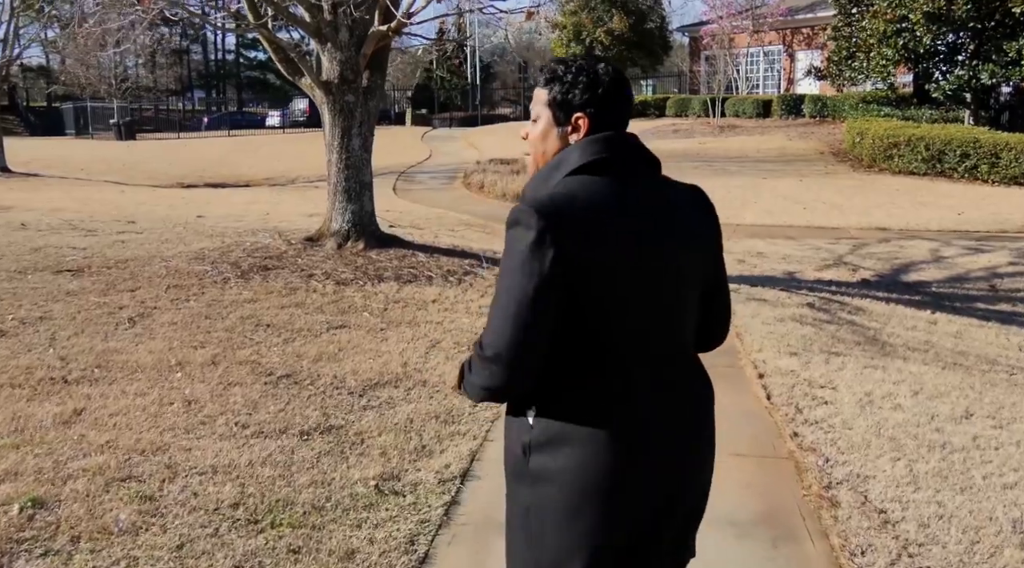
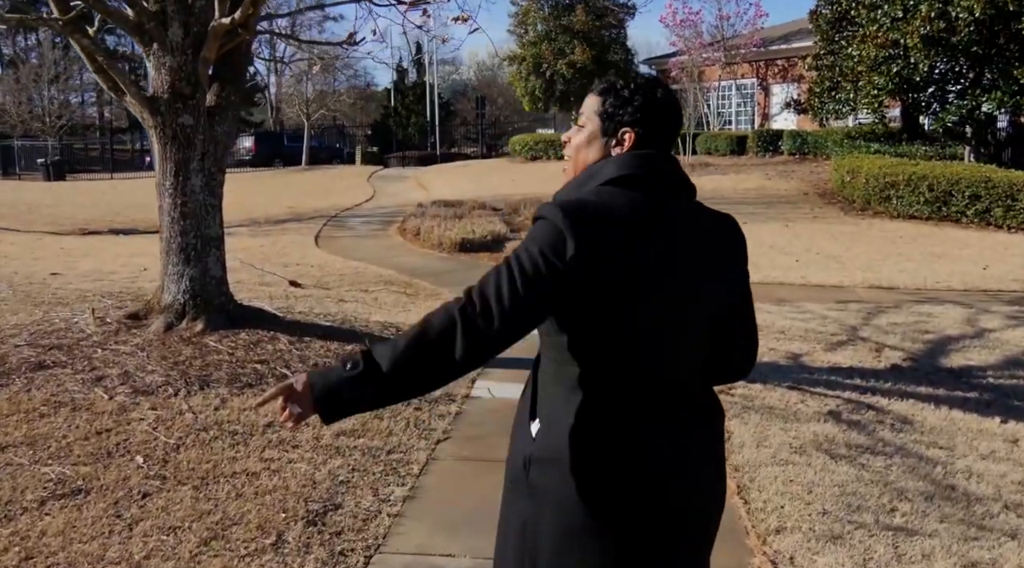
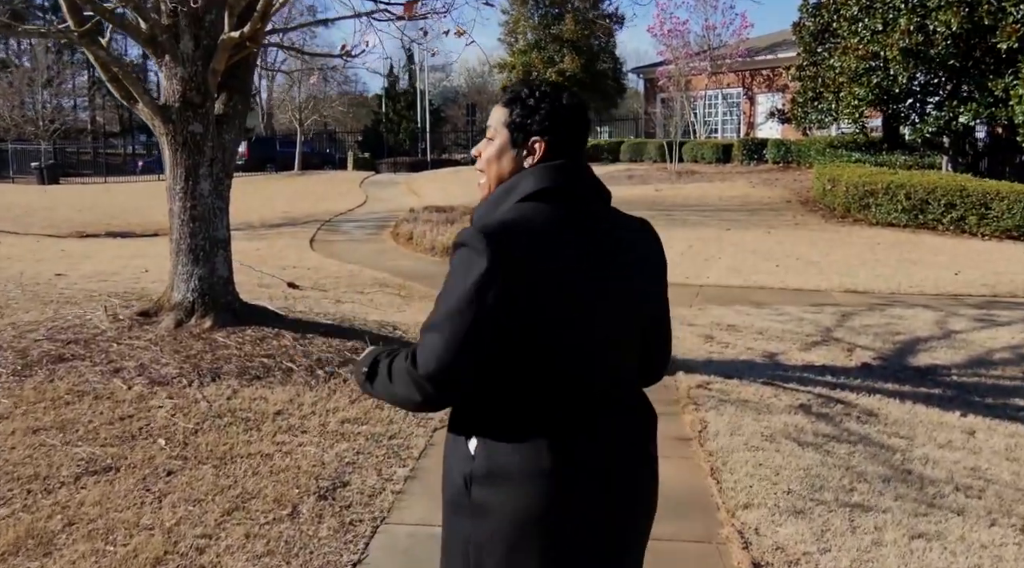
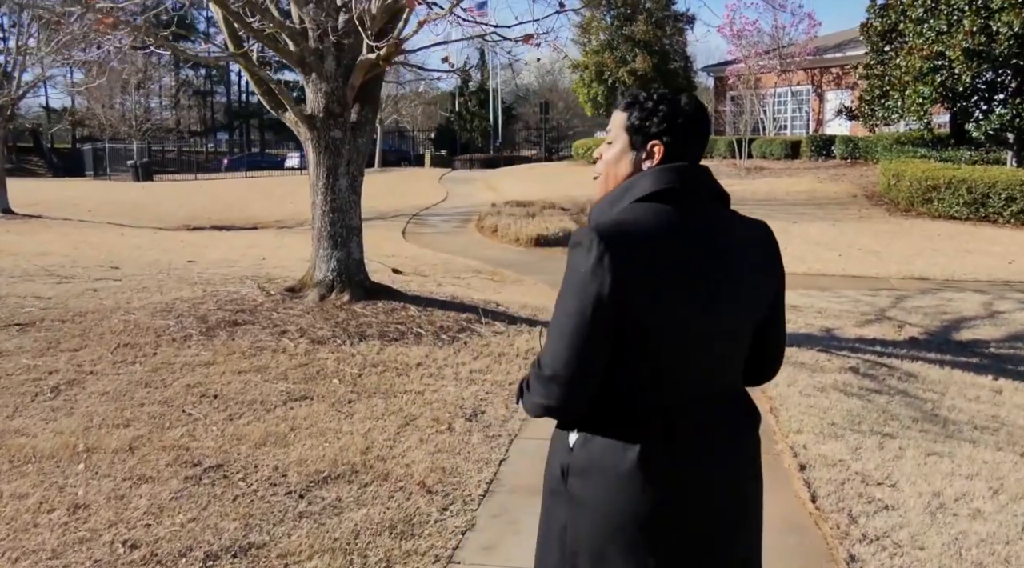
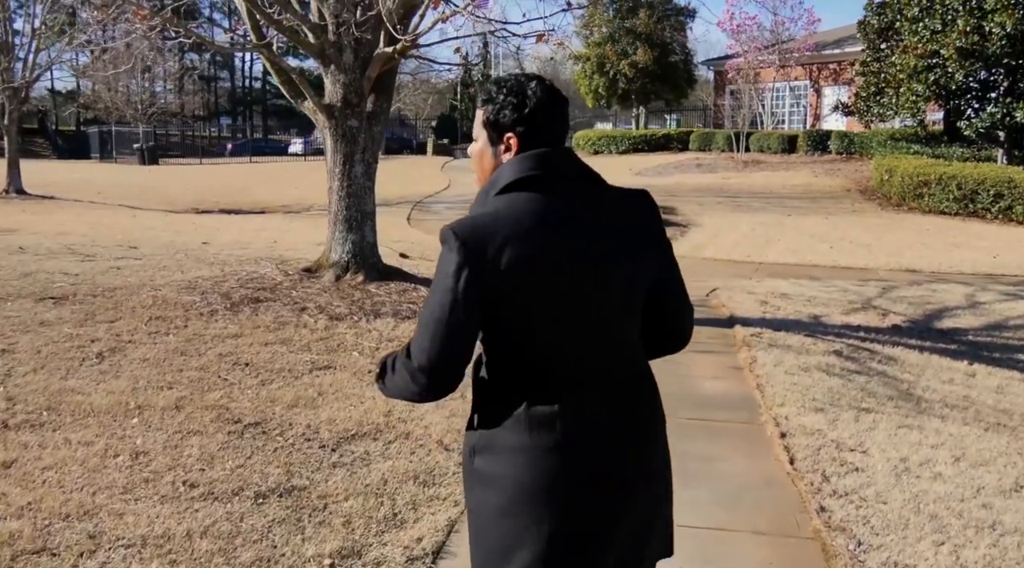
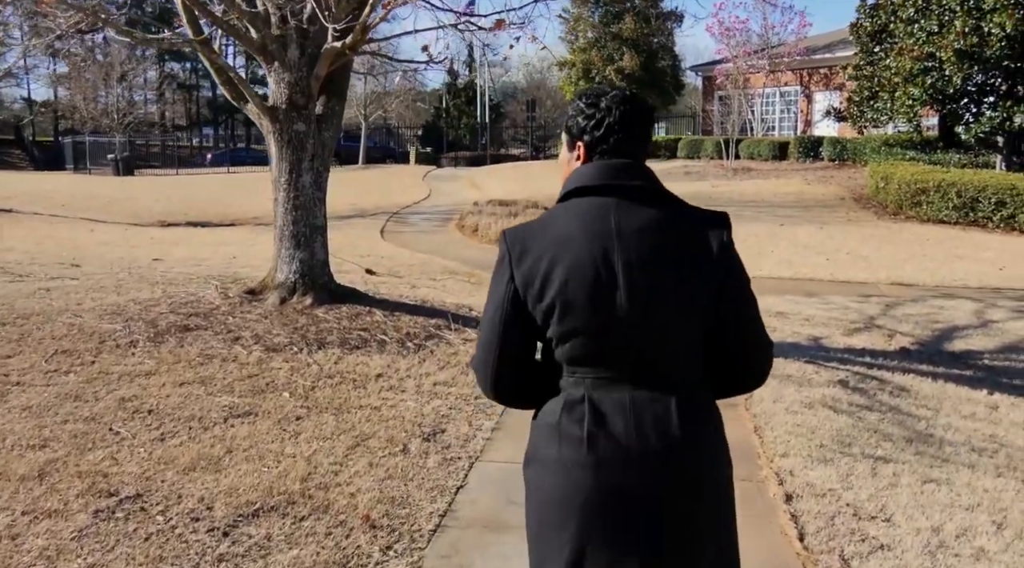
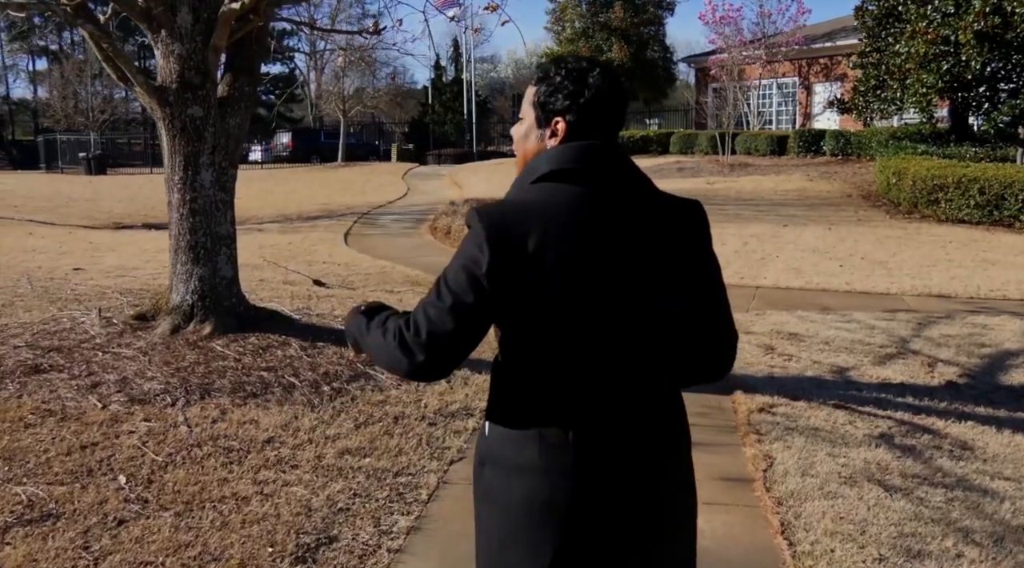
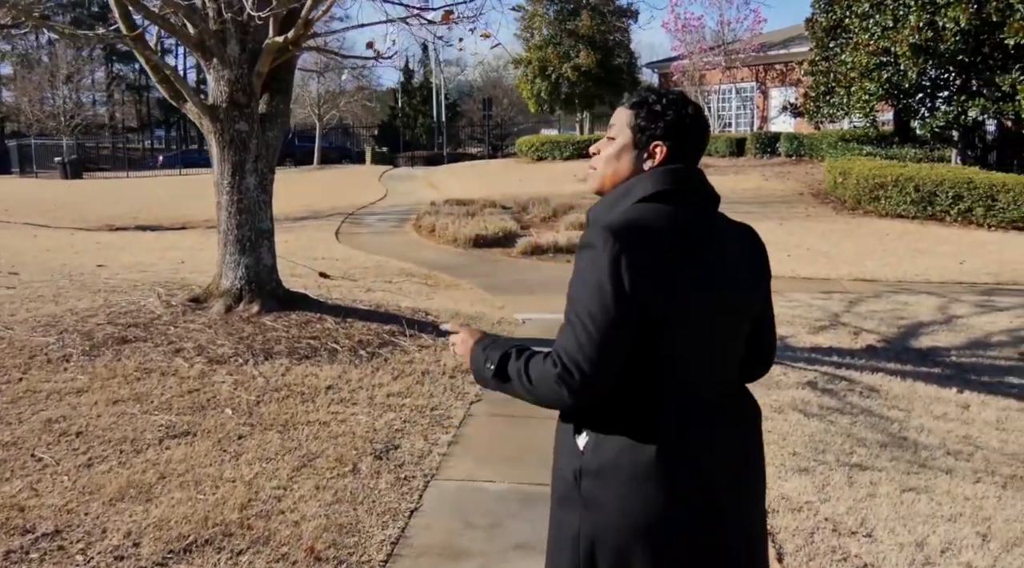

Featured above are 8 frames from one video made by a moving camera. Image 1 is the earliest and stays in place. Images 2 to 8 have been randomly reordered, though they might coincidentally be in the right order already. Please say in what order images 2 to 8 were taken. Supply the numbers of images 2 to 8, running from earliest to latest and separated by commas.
5, 4, 6, 8, 3, 2, 7
